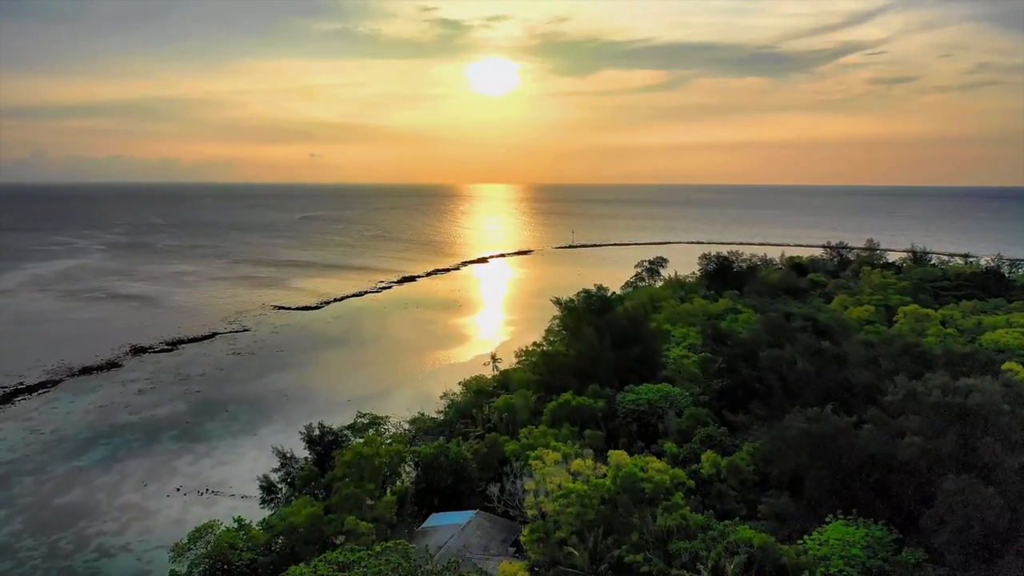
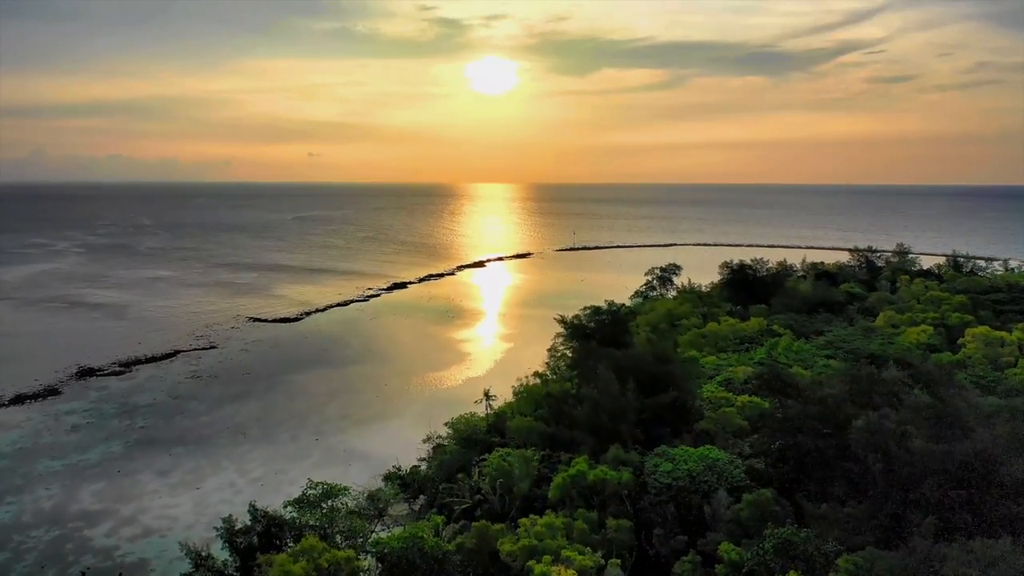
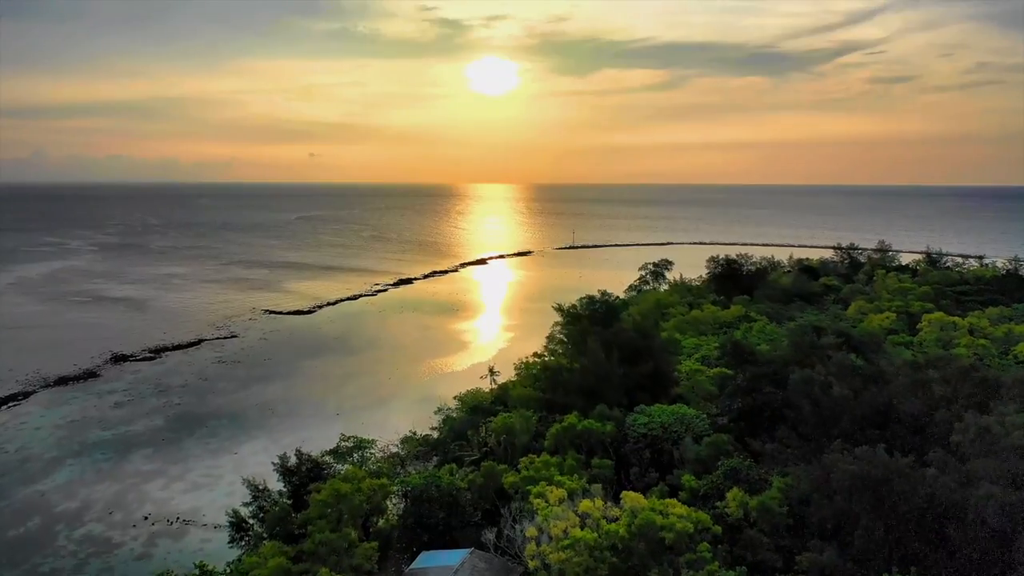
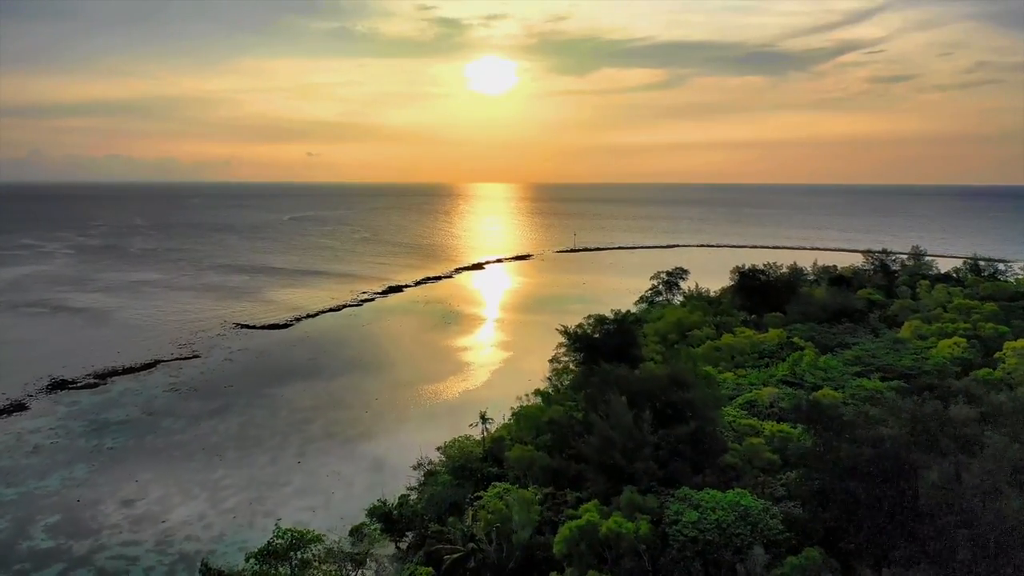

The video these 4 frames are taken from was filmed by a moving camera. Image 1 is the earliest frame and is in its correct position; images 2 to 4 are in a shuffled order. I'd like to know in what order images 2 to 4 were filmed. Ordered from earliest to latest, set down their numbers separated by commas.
3, 2, 4
